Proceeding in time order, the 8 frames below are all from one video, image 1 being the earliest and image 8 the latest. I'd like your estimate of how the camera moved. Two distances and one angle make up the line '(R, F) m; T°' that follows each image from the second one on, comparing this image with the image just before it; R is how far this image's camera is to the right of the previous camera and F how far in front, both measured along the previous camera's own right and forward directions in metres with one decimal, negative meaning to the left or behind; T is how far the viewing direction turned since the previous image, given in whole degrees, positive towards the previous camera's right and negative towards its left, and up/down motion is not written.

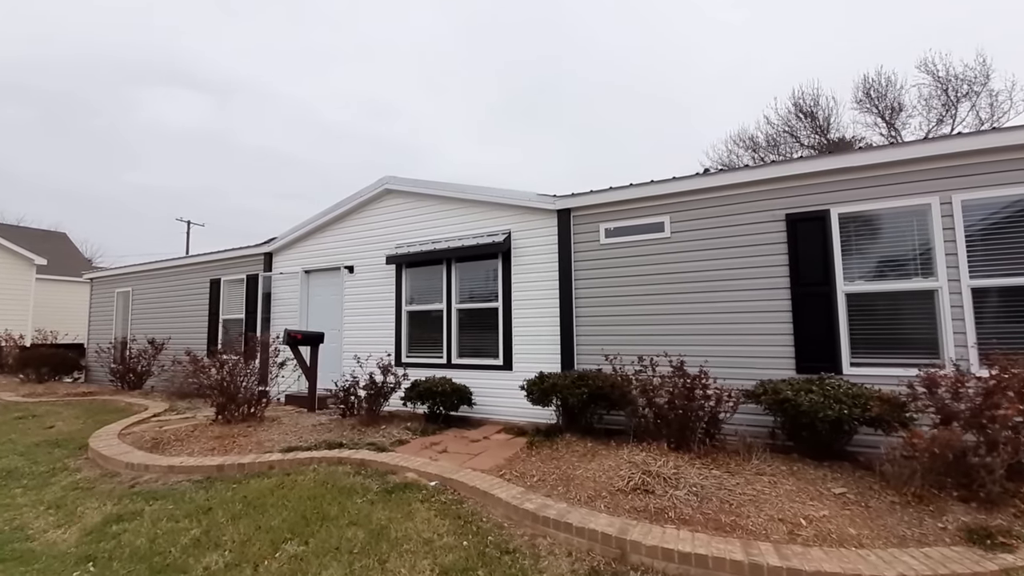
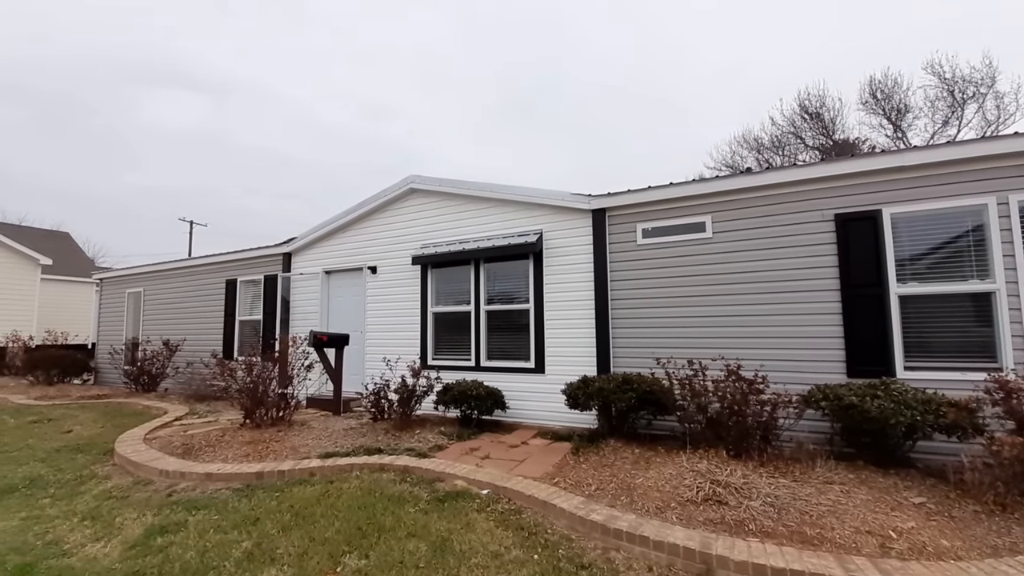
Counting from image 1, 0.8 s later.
(-0.6, +0.1) m; 0°
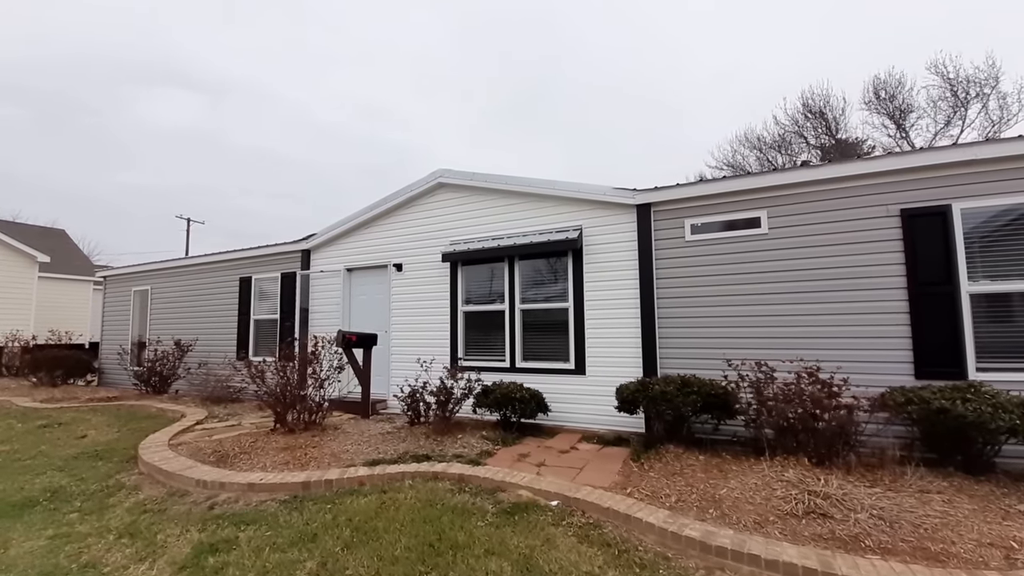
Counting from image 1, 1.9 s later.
(-0.7, +0.3) m; +1°
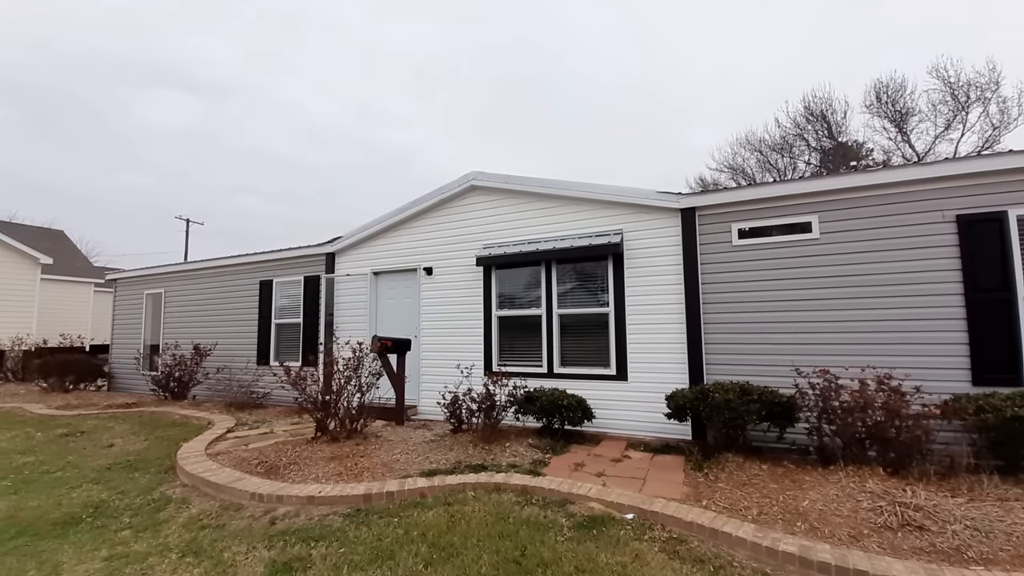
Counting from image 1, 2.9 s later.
(-0.7, +0.1) m; +1°
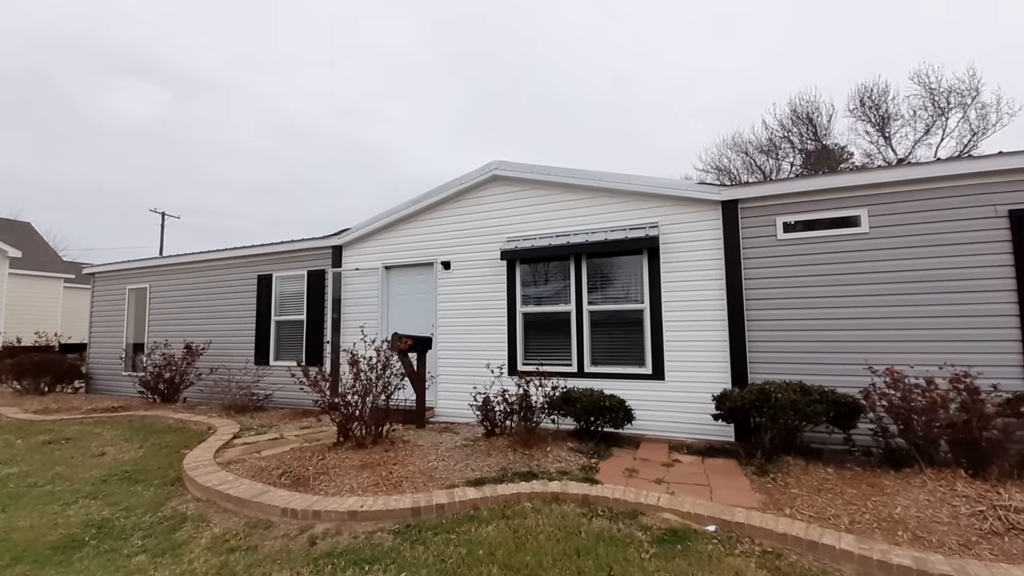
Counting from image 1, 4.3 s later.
(-0.7, +0.4) m; +2°
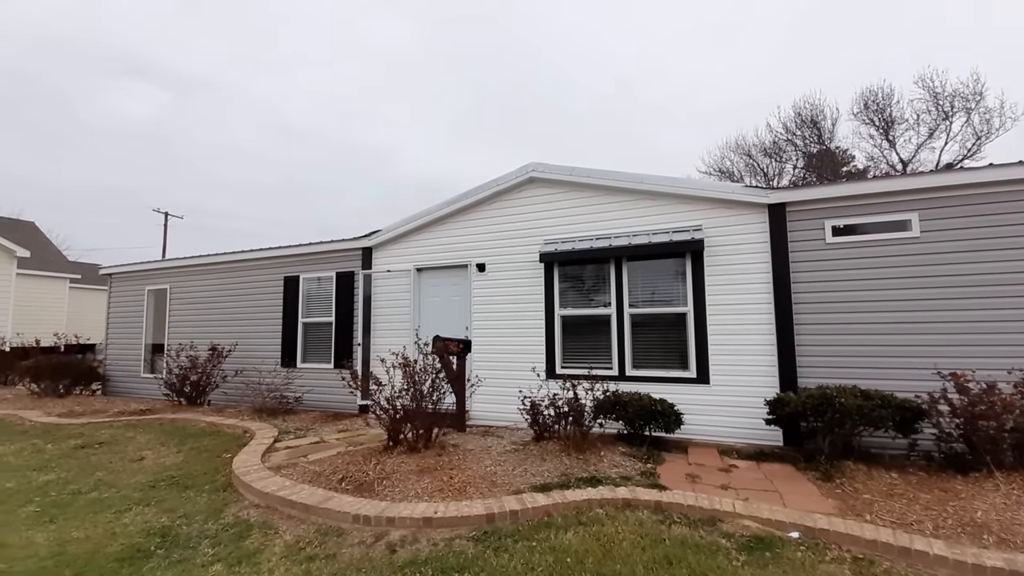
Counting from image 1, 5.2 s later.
(-0.7, 0.0) m; 0°
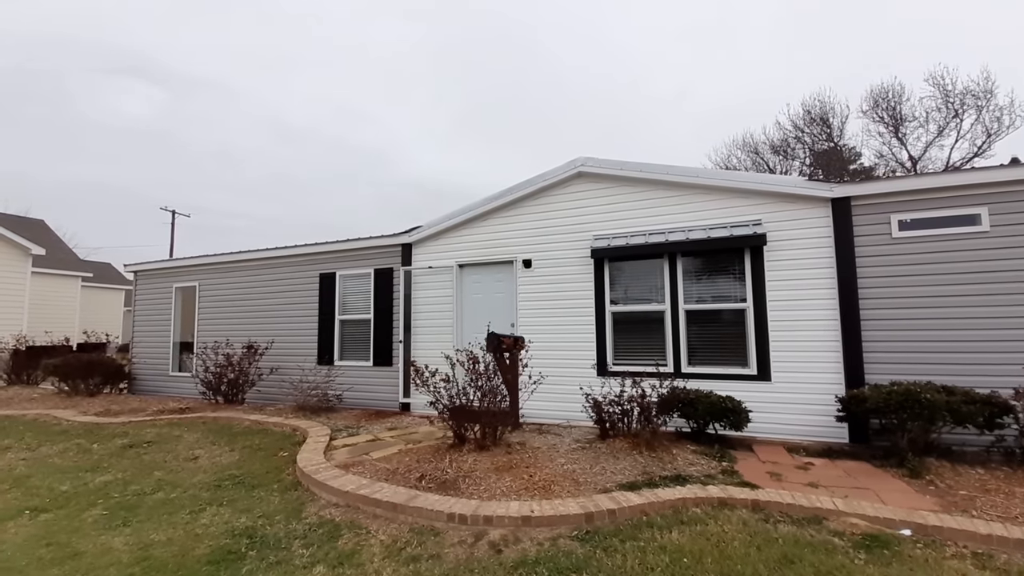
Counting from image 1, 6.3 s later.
(-0.9, +0.1) m; 0°
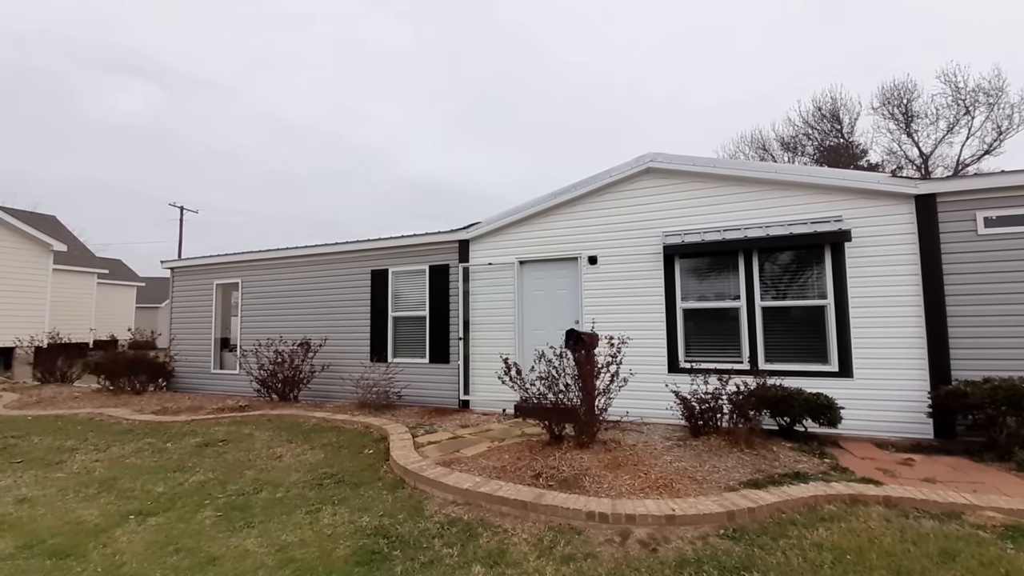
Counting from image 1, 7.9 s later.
(-1.2, 0.0) m; +1°
